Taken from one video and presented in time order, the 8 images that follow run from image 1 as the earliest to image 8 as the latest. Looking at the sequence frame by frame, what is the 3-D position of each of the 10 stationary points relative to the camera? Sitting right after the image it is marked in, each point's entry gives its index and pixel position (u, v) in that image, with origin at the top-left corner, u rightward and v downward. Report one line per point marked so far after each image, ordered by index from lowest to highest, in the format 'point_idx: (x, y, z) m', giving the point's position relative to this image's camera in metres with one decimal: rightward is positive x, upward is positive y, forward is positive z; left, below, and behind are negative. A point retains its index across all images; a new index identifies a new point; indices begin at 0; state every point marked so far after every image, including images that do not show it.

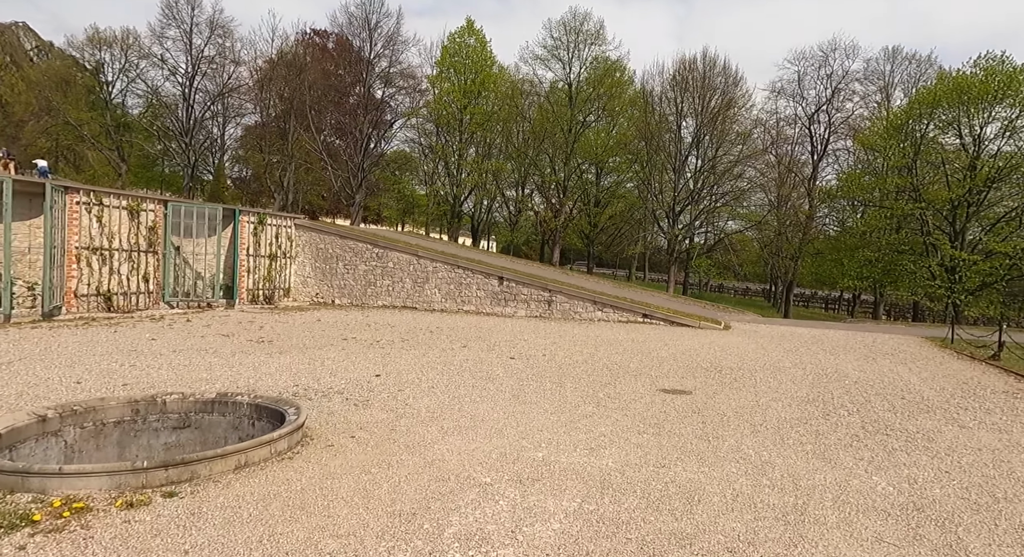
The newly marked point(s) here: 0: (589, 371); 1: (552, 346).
0: (+1.1, -1.4, +9.3) m
1: (+0.7, -1.3, +11.7) m
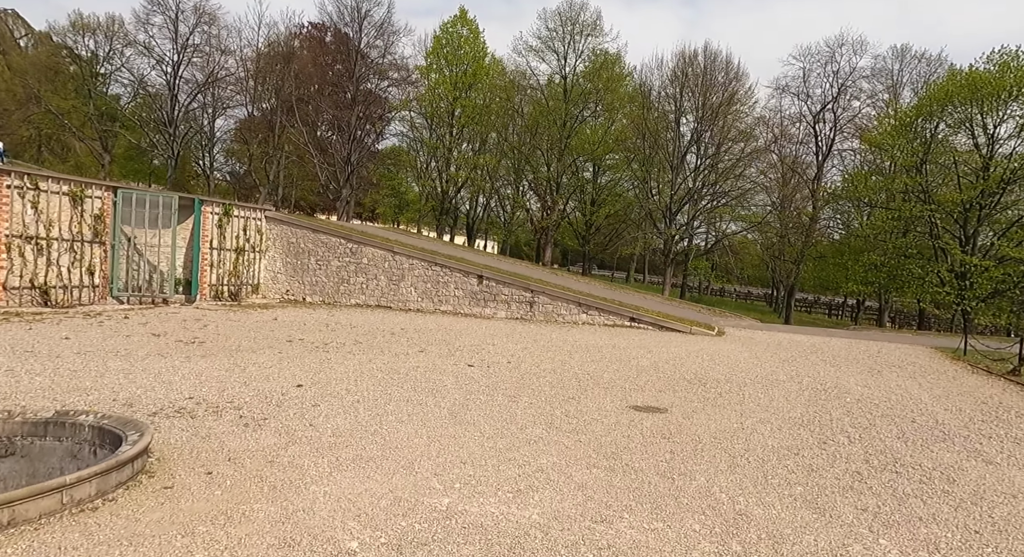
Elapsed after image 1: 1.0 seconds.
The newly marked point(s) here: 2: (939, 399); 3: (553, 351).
0: (+0.5, -1.4, +8.2) m
1: (+0.2, -1.3, +10.5) m
2: (+5.8, -1.6, +8.5) m
3: (+0.7, -1.3, +10.9) m
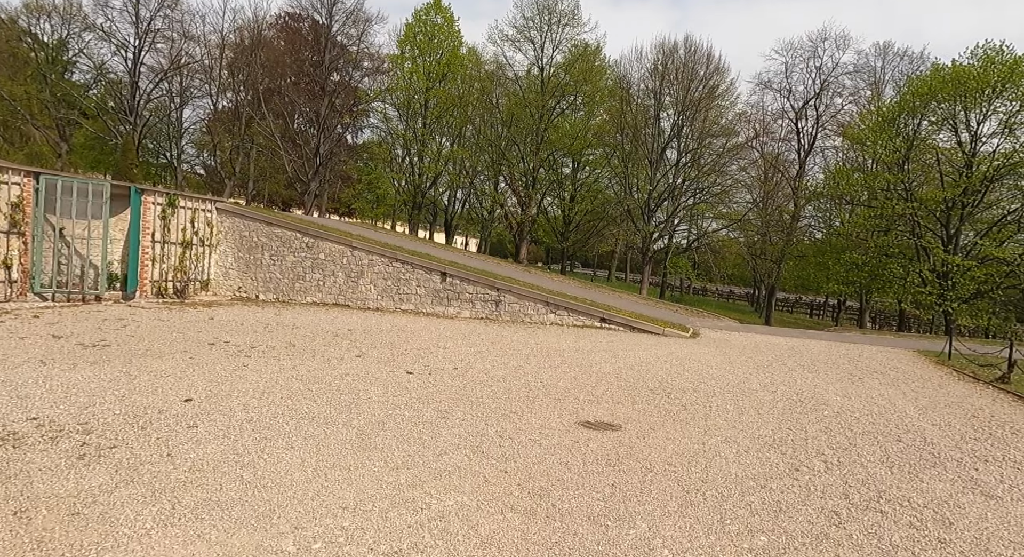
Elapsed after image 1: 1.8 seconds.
0: (-0.2, -1.4, +7.3) m
1: (-0.6, -1.2, +9.6) m
2: (+5.1, -1.6, +7.7) m
3: (0.0, -1.2, +10.0) m
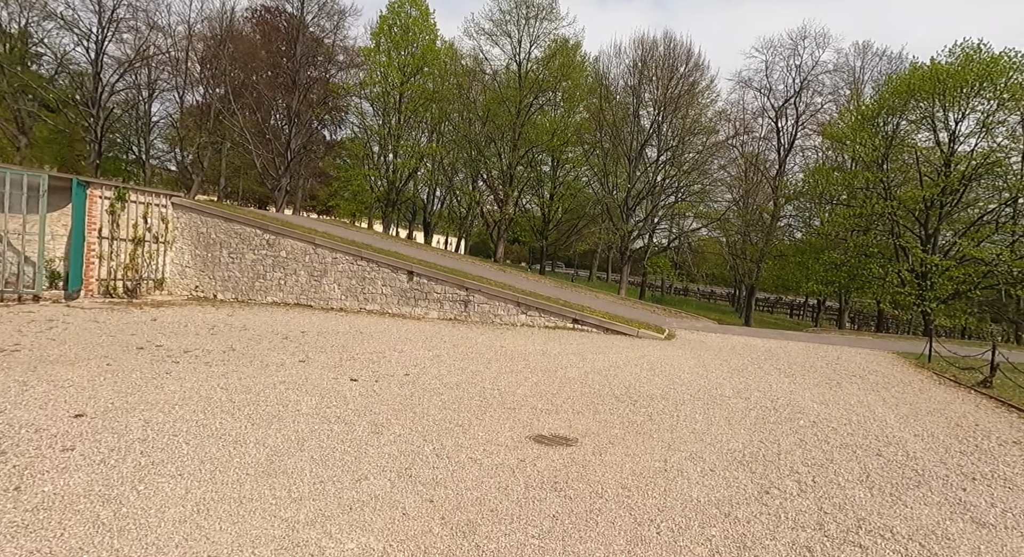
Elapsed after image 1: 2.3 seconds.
0: (-0.7, -1.3, +6.7) m
1: (-1.2, -1.2, +9.0) m
2: (+4.6, -1.6, +7.2) m
3: (-0.6, -1.2, +9.4) m
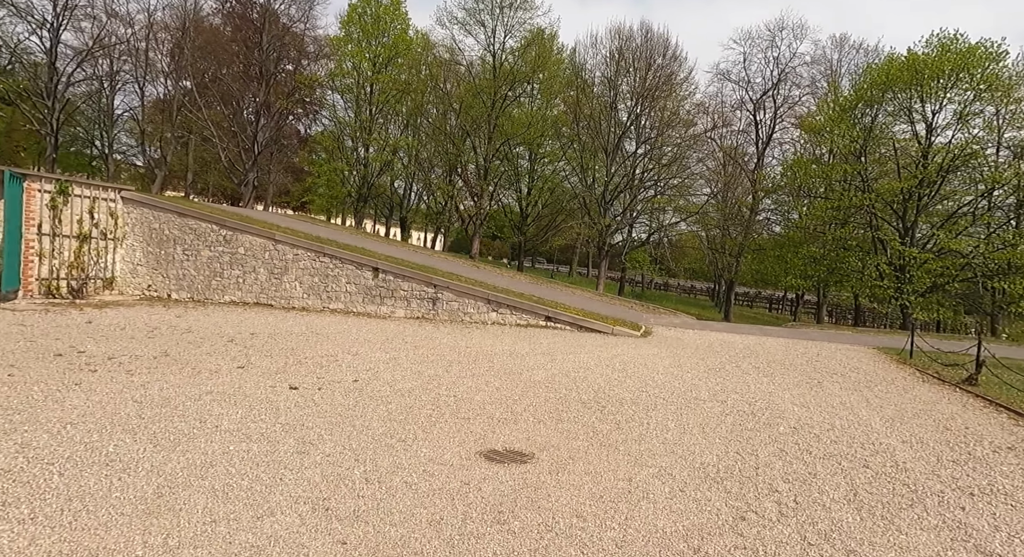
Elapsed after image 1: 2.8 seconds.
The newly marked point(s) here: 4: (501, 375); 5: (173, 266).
0: (-1.1, -1.3, +6.1) m
1: (-1.7, -1.2, +8.3) m
2: (+4.1, -1.6, +6.7) m
3: (-1.2, -1.2, +8.8) m
4: (-0.1, -1.3, +8.3) m
5: (-8.4, +0.3, +15.4) m
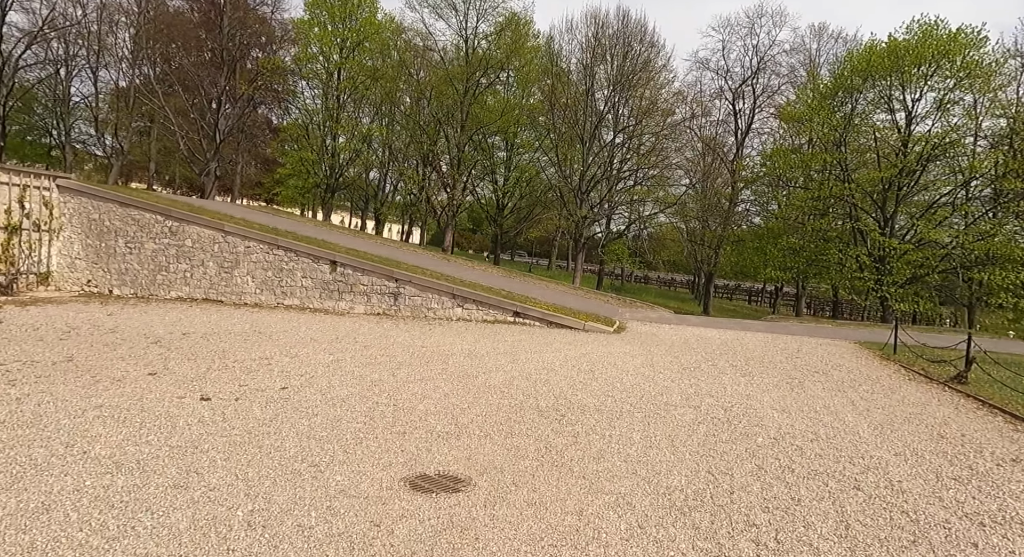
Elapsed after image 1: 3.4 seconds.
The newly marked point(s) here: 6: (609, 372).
0: (-1.6, -1.3, +5.2) m
1: (-2.3, -1.1, +7.5) m
2: (+3.6, -1.5, +6.1) m
3: (-1.7, -1.1, +7.9) m
4: (-0.7, -1.2, +7.5) m
5: (-9.1, +0.4, +14.4) m
6: (+1.3, -1.3, +8.5) m
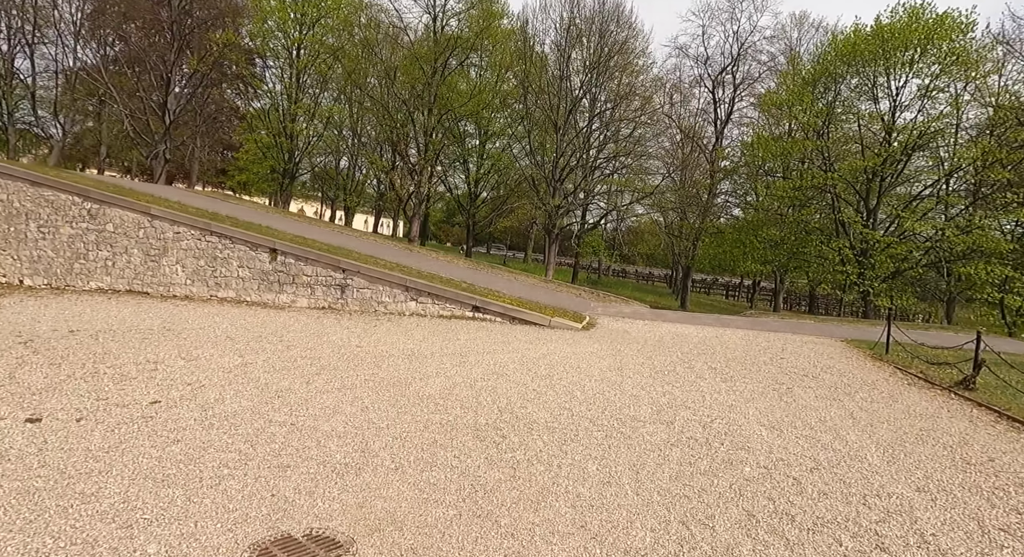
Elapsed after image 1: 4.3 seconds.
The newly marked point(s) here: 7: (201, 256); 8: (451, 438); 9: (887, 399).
0: (-2.2, -1.2, +3.9) m
1: (-2.9, -1.0, +6.1) m
2: (+3.0, -1.4, +4.9) m
3: (-2.4, -1.0, +6.6) m
4: (-1.3, -1.1, +6.2) m
5: (-9.9, +0.6, +12.8) m
6: (+0.7, -1.1, +7.3) m
7: (-6.3, +0.5, +12.7) m
8: (-0.5, -1.2, +4.9) m
9: (+4.3, -1.4, +7.1) m
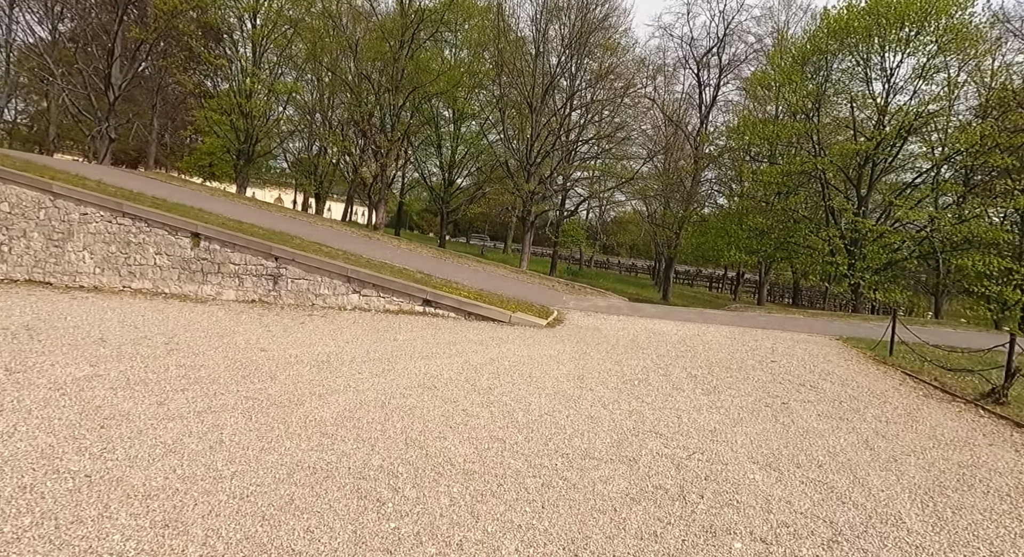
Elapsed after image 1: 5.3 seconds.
0: (-2.7, -1.1, +2.4) m
1: (-3.5, -0.9, +4.6) m
2: (+2.4, -1.3, +3.5) m
3: (-3.0, -0.9, +5.1) m
4: (-1.9, -1.0, +4.7) m
5: (-10.7, +0.9, +11.1) m
6: (0.0, -1.0, +5.9) m
7: (-7.1, +0.7, +11.1) m
8: (-1.1, -1.2, +3.4) m
9: (+3.6, -1.3, +5.8) m
